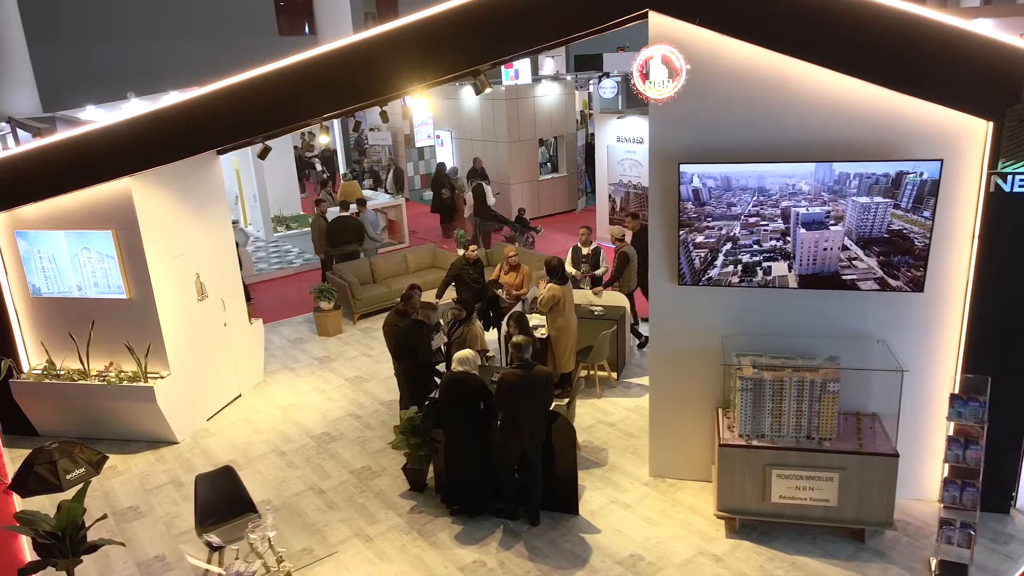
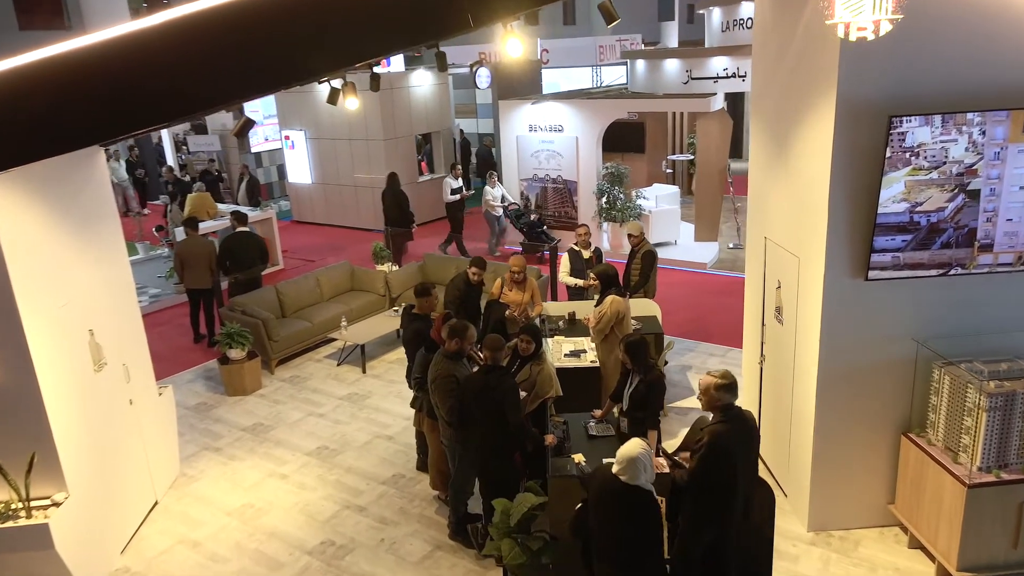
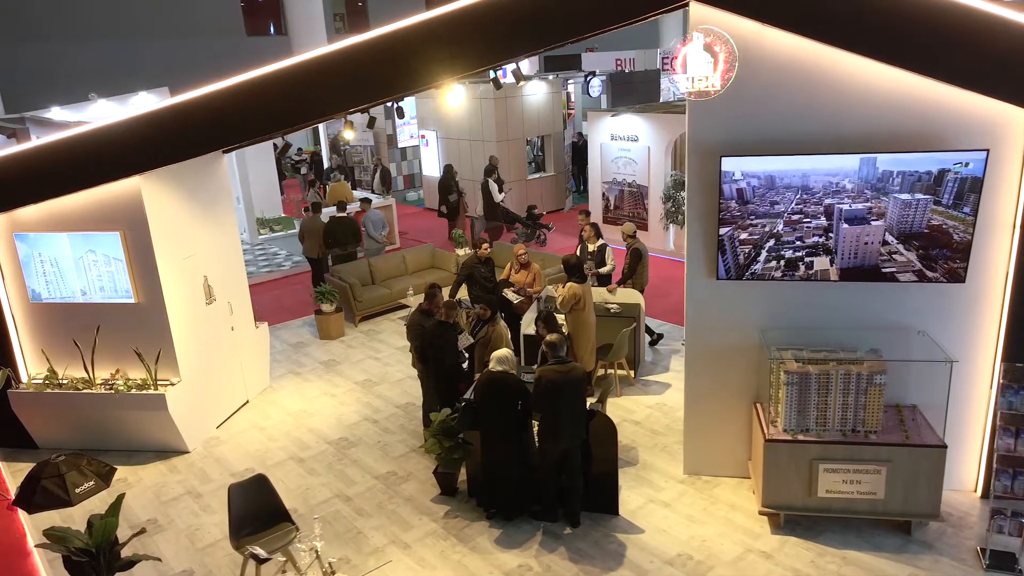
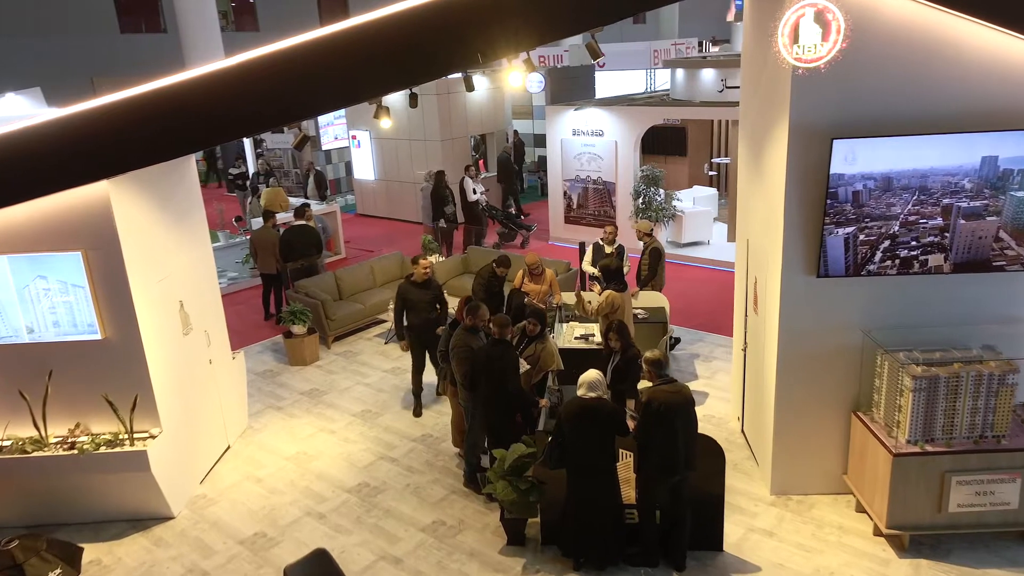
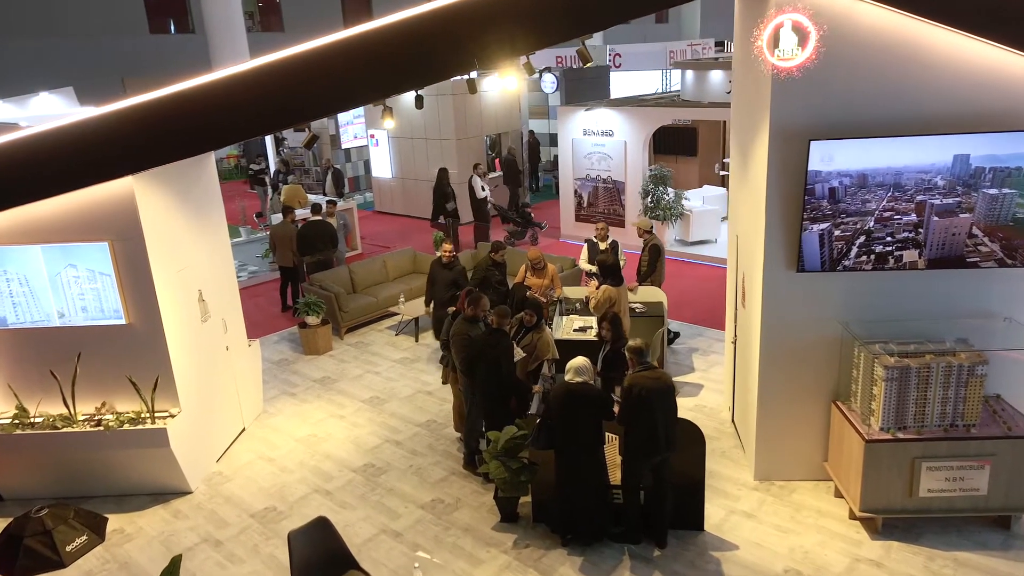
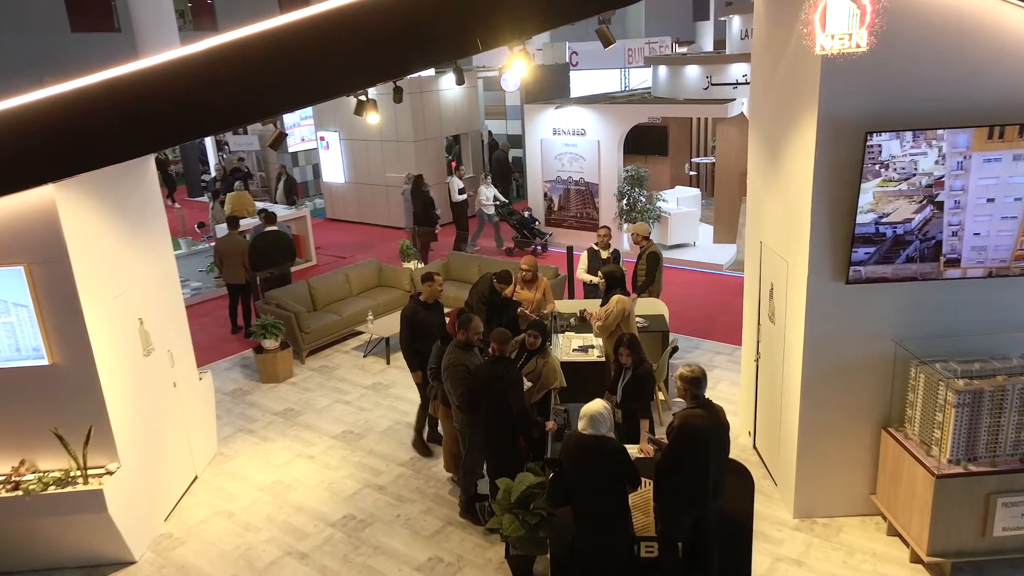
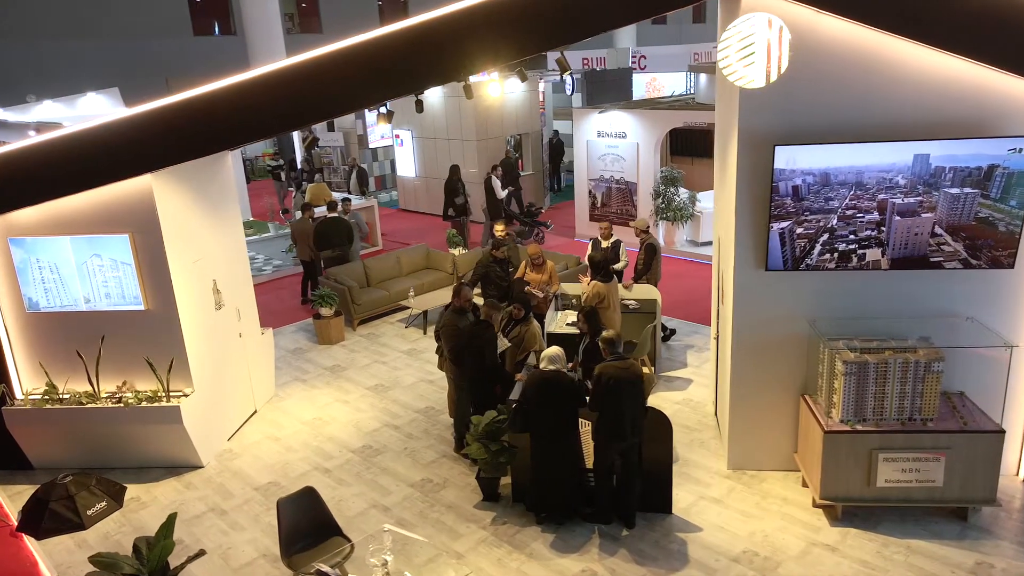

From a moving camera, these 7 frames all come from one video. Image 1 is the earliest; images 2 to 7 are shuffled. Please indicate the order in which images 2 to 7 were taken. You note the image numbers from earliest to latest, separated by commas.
3, 7, 5, 4, 6, 2
